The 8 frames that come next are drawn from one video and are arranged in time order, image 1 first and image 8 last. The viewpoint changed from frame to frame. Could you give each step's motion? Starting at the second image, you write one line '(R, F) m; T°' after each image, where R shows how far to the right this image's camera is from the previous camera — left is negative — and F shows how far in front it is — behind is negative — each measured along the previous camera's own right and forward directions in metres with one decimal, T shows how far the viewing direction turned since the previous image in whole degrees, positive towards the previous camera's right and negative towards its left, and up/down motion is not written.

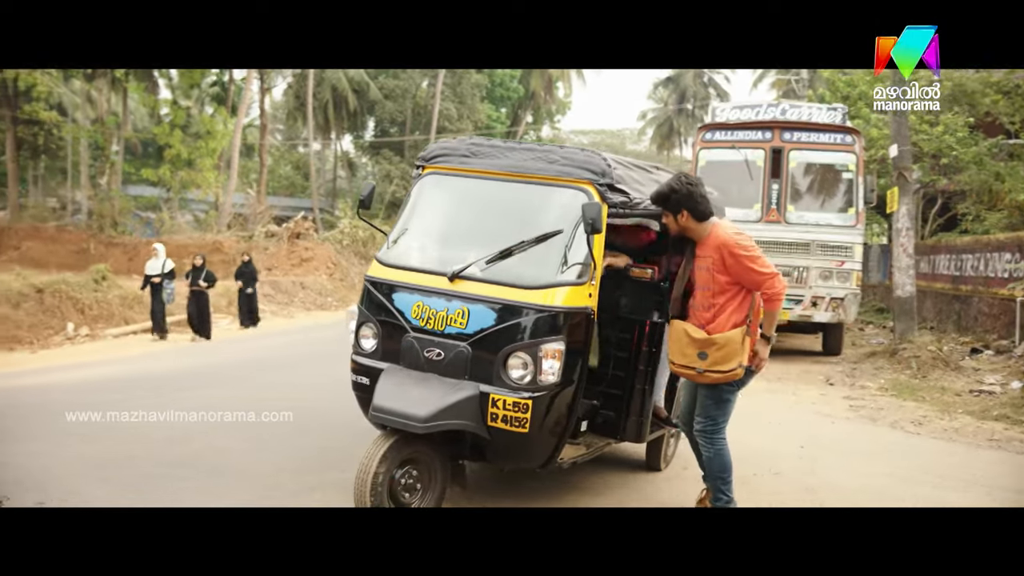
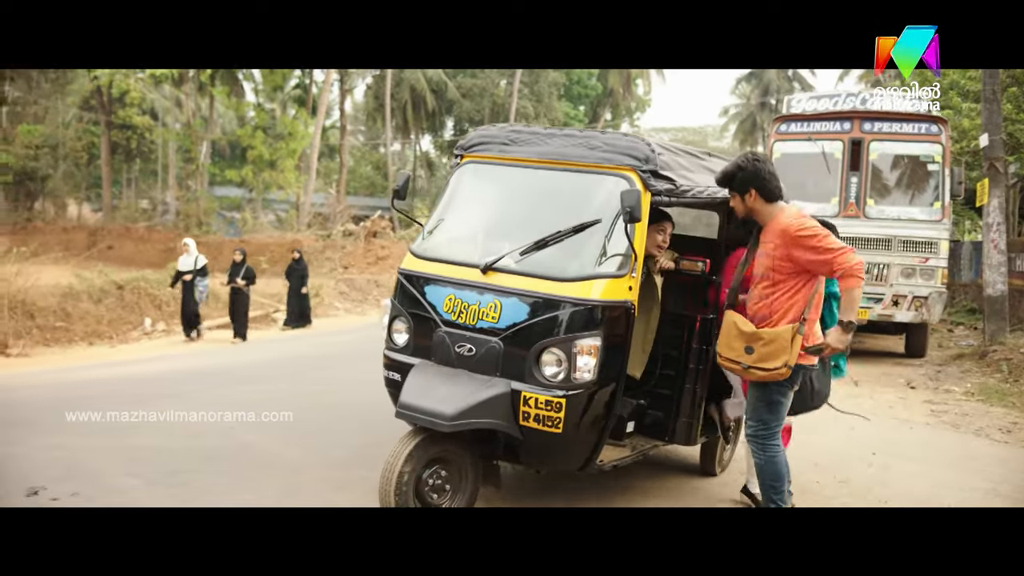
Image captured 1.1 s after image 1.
(+0.2, +0.2) m; -5°
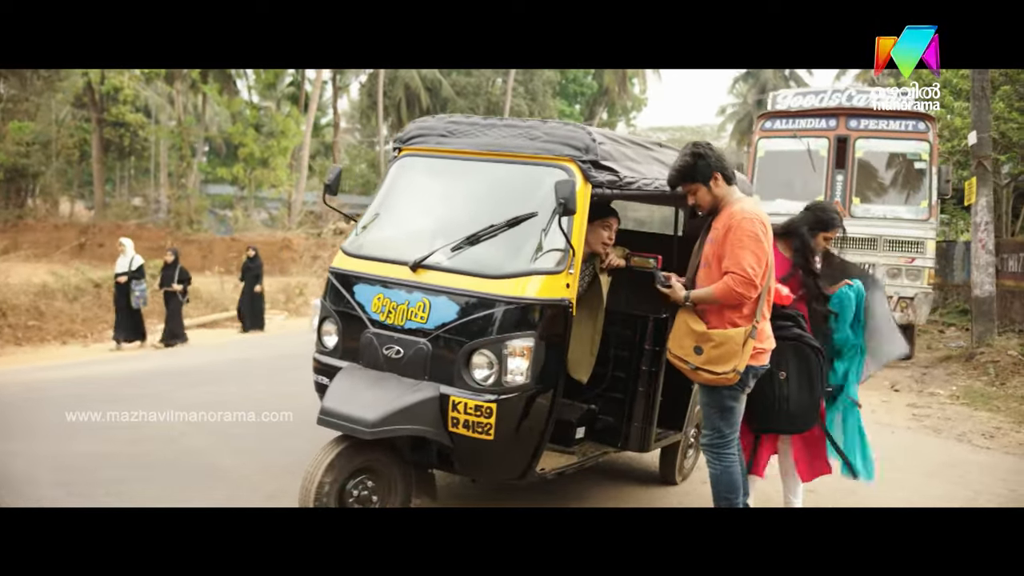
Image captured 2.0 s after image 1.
(+0.3, +0.3) m; 0°
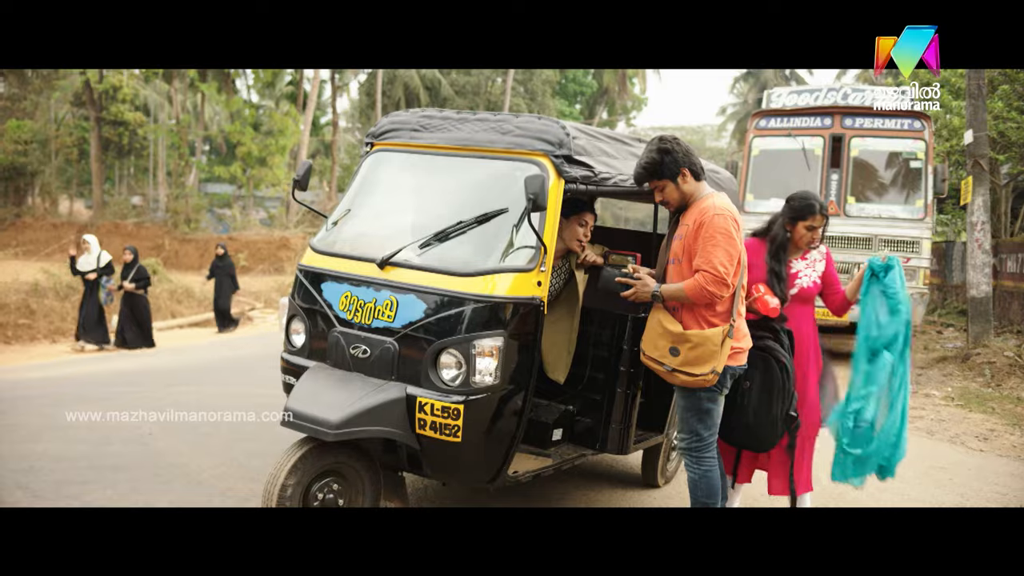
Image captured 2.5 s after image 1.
(+0.1, +0.1) m; 0°
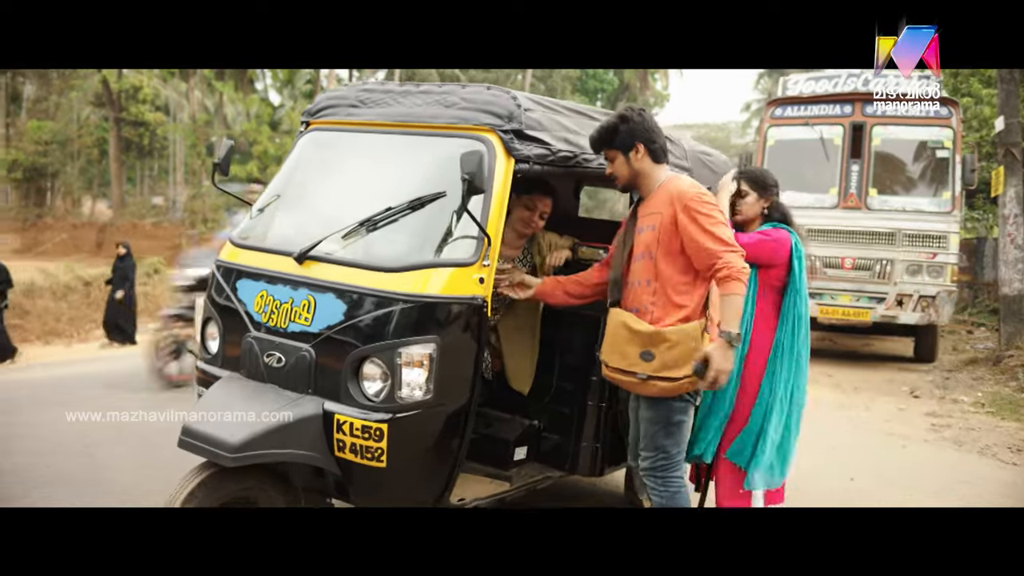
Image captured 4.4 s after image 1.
(+0.3, +0.6) m; -2°
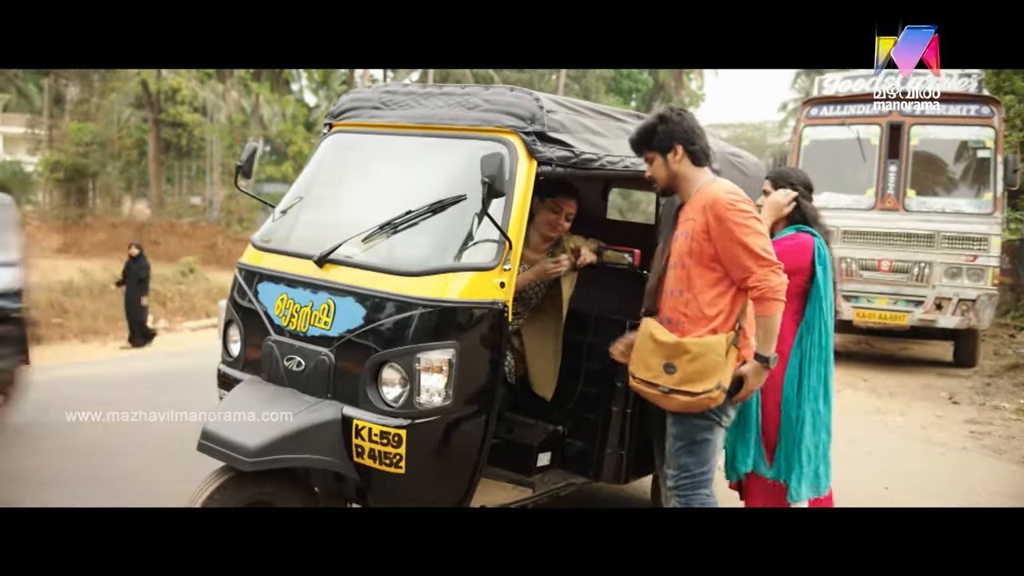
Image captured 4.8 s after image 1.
(0.0, +0.1) m; -2°
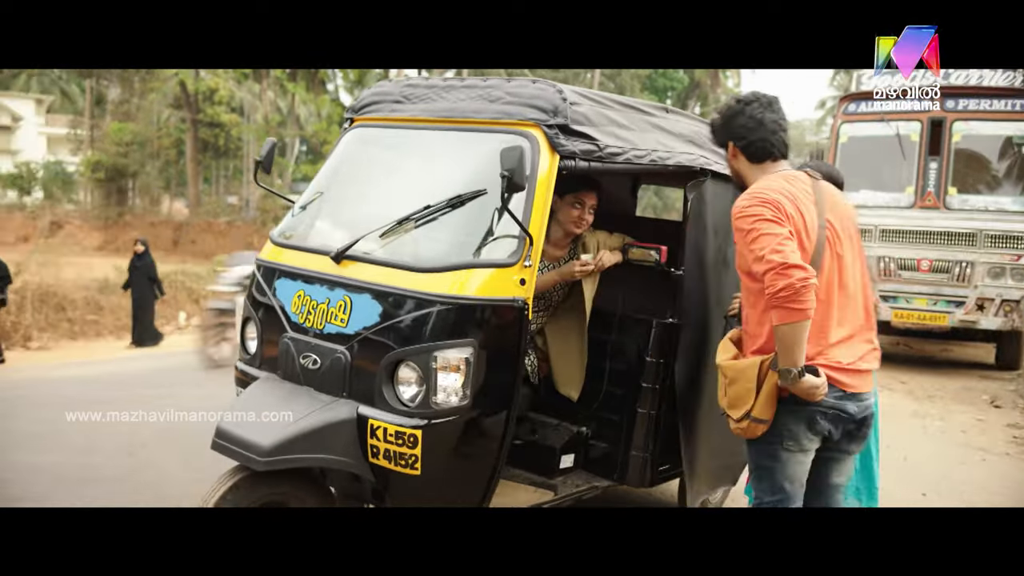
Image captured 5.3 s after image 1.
(+0.1, +0.1) m; -2°
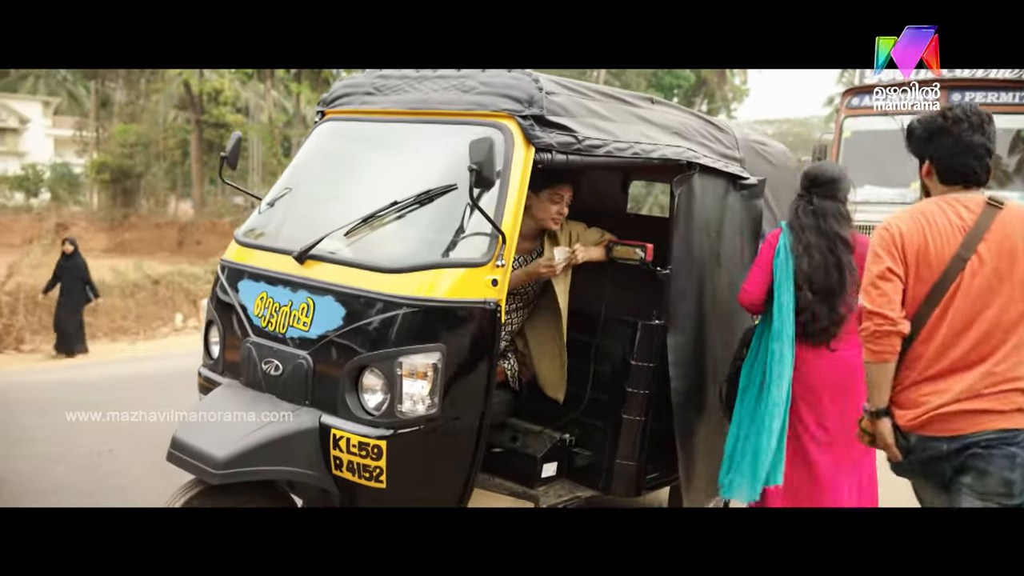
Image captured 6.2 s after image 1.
(+0.1, +0.2) m; -1°
